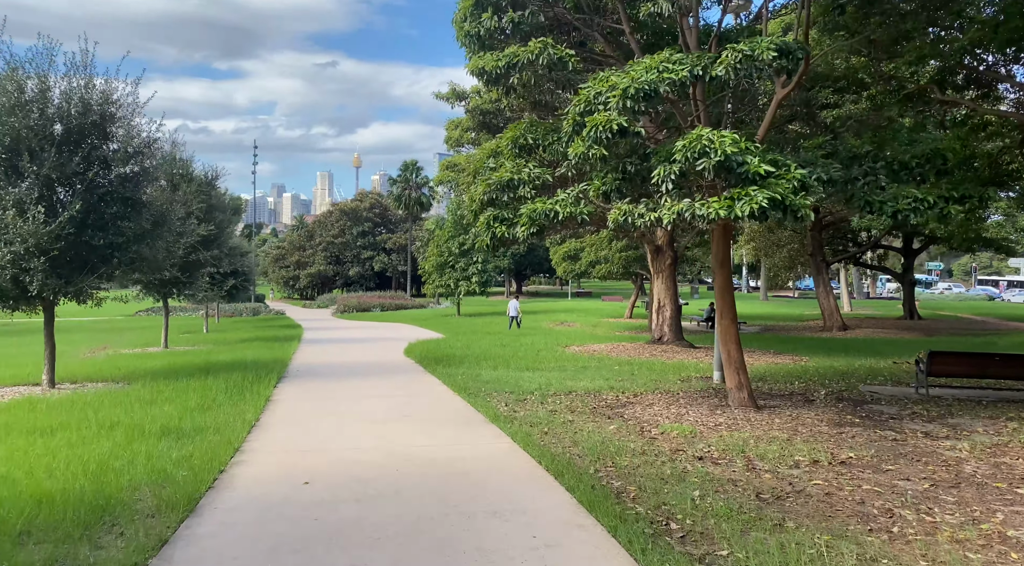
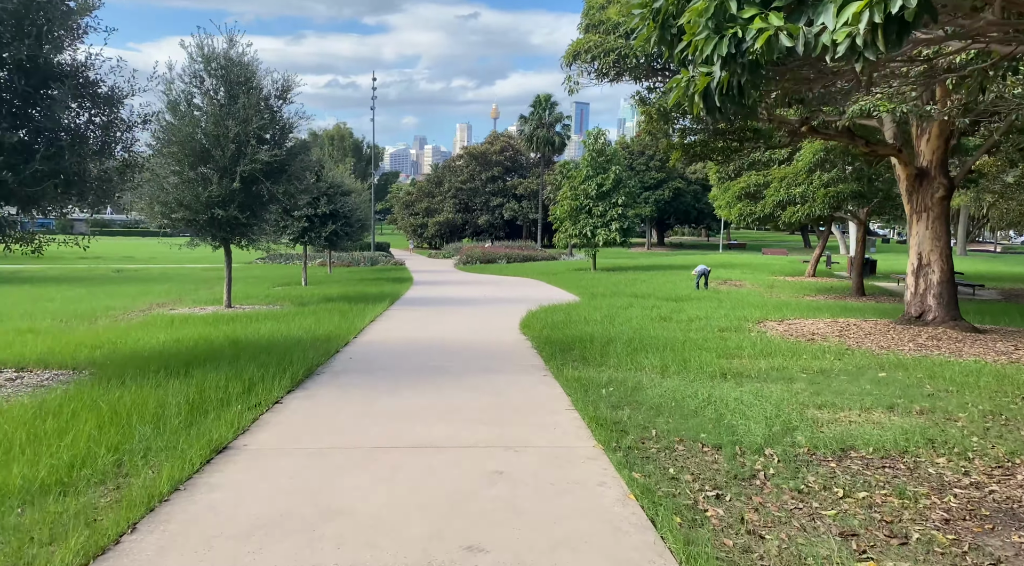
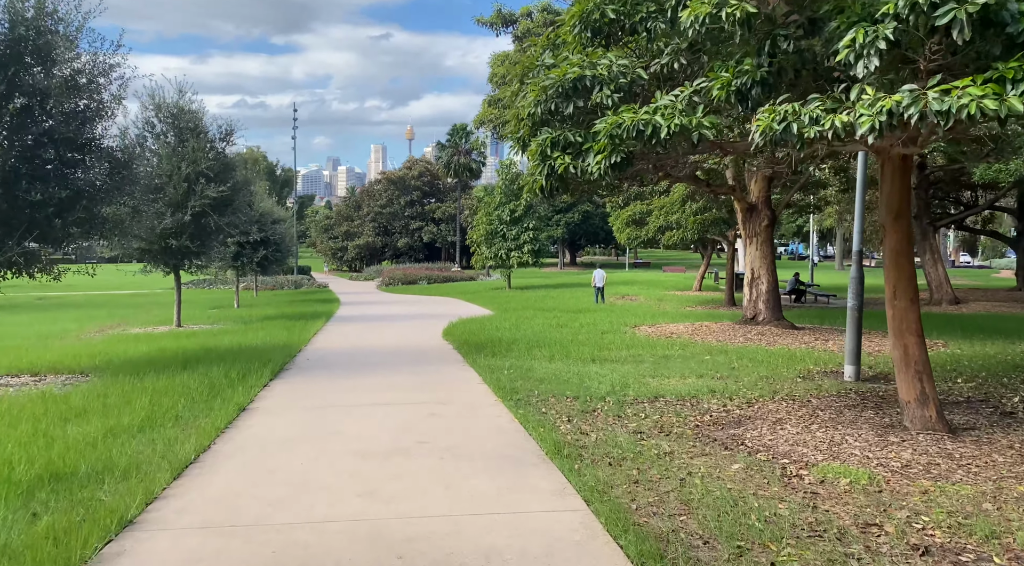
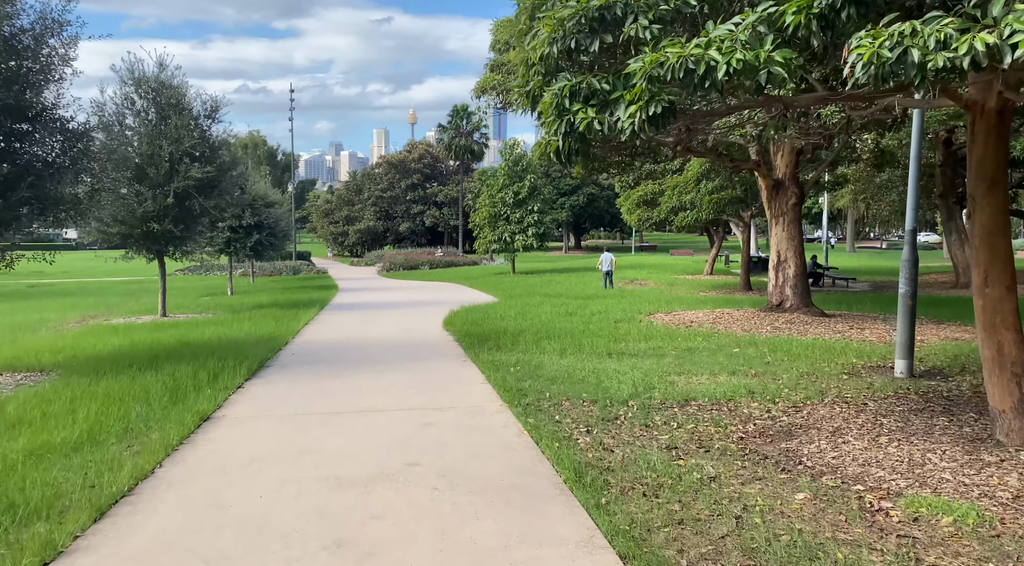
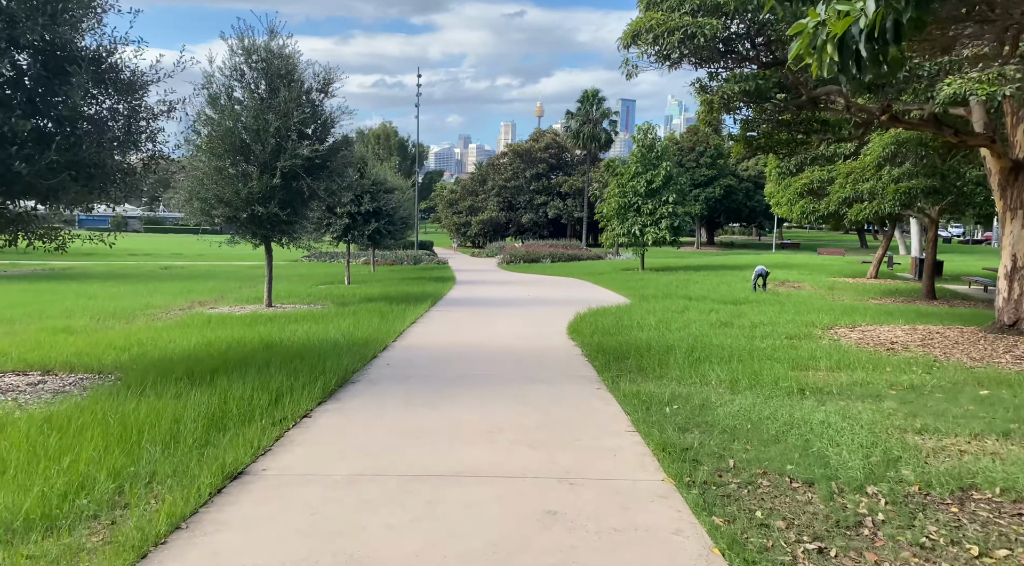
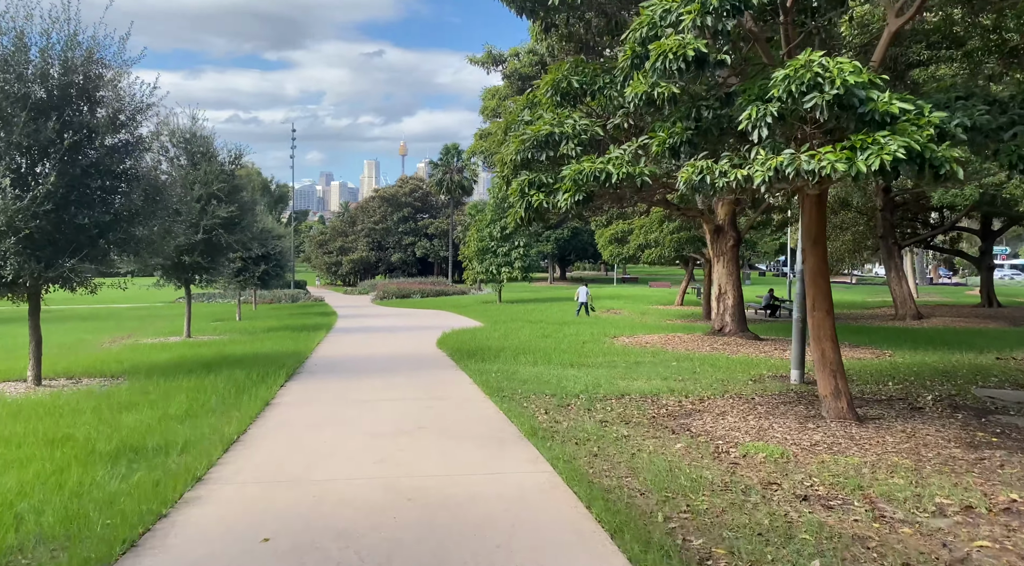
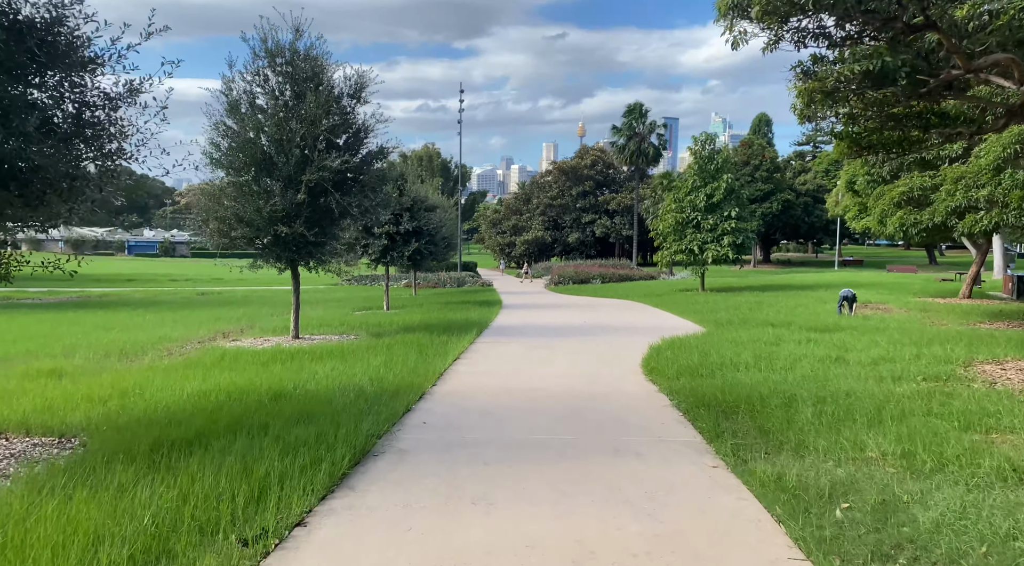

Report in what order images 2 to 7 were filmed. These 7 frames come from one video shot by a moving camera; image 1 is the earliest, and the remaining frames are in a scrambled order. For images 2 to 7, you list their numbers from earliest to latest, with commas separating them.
6, 3, 4, 2, 5, 7
